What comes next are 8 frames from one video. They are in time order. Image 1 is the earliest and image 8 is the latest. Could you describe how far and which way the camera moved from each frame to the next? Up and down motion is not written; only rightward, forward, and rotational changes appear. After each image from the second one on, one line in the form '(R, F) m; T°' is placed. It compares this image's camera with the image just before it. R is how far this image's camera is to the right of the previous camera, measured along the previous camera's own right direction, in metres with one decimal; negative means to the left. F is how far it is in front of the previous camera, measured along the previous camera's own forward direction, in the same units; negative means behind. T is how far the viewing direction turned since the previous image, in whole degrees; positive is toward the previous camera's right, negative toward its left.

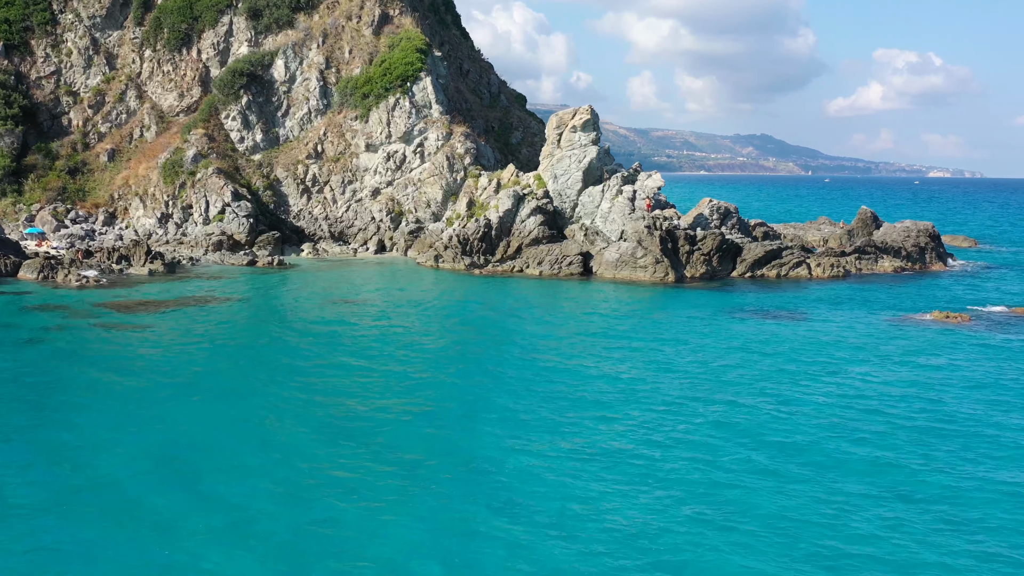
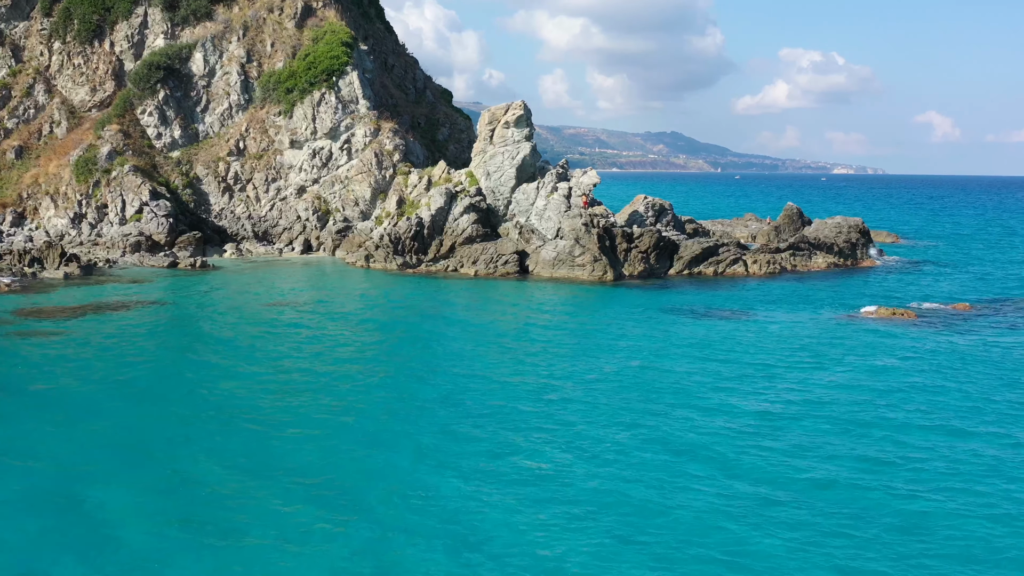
(-0.8, +1.1) m; +4°
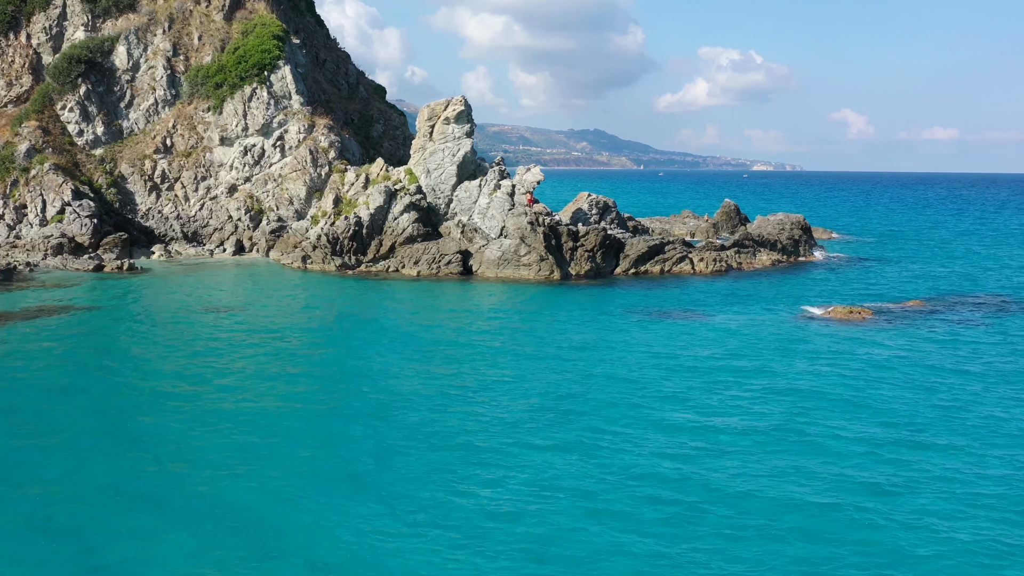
(-0.7, +1.2) m; +4°
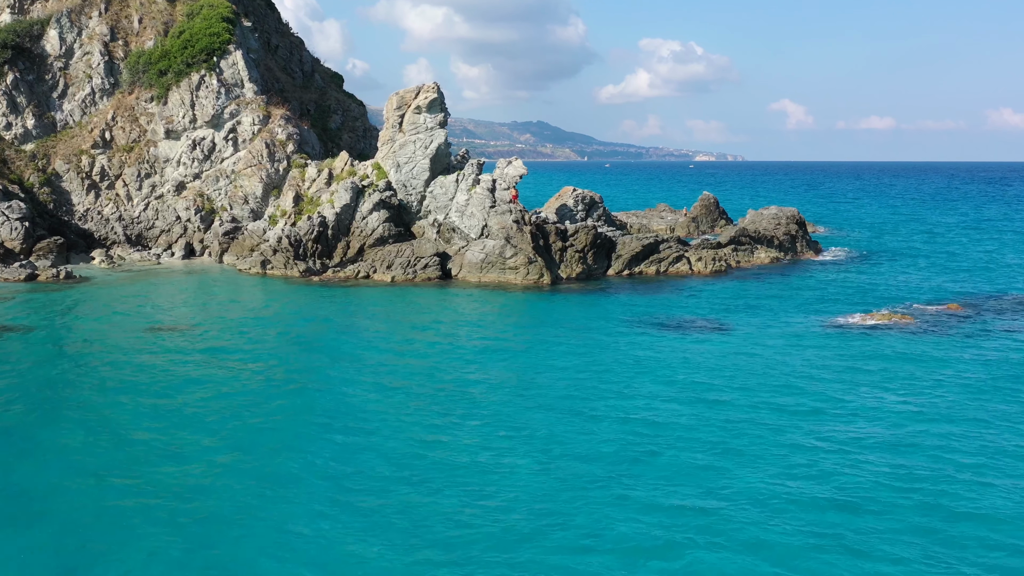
(-1.4, +4.0) m; +3°
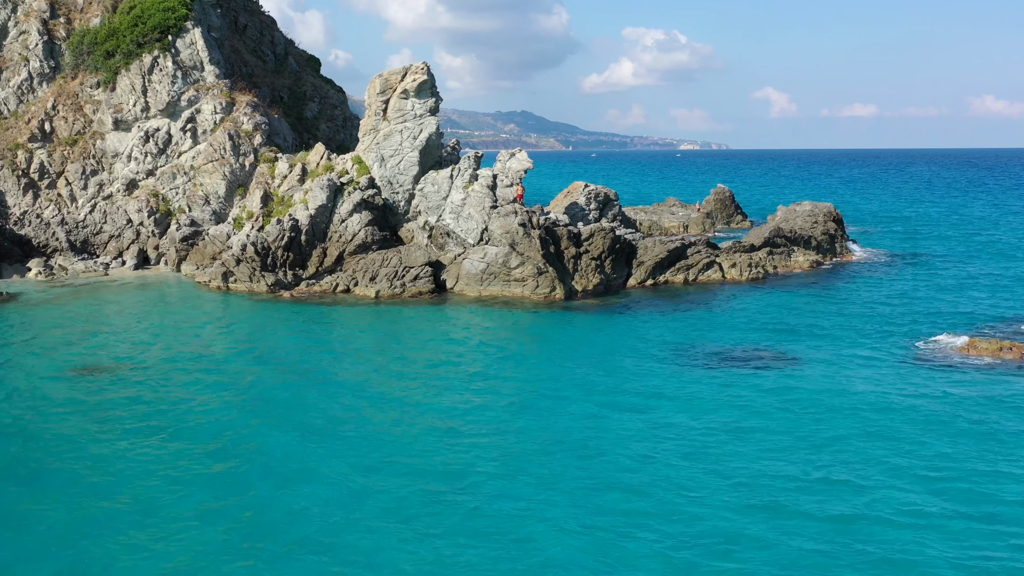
(-0.6, +5.8) m; +1°
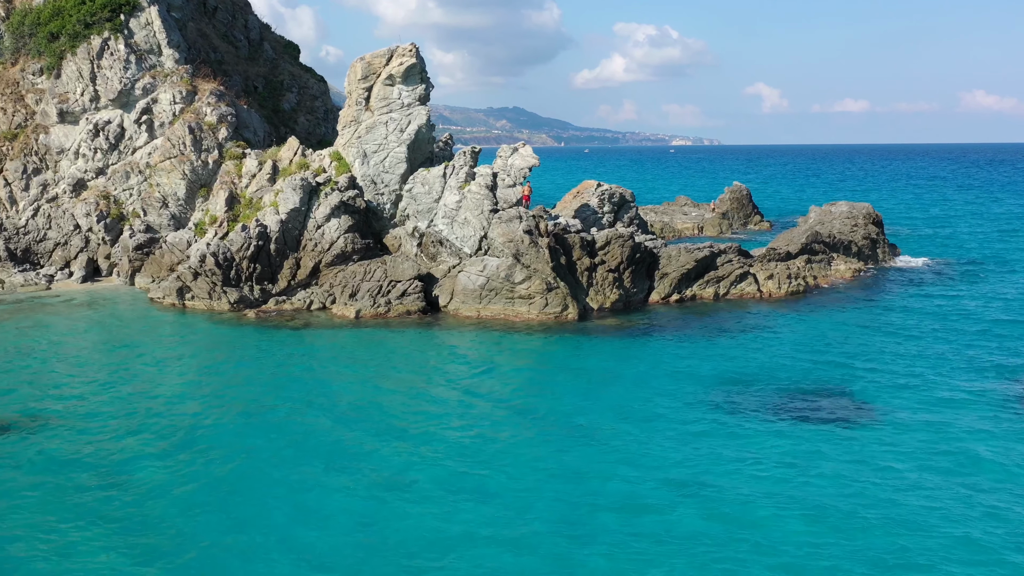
(-0.3, +4.8) m; 0°
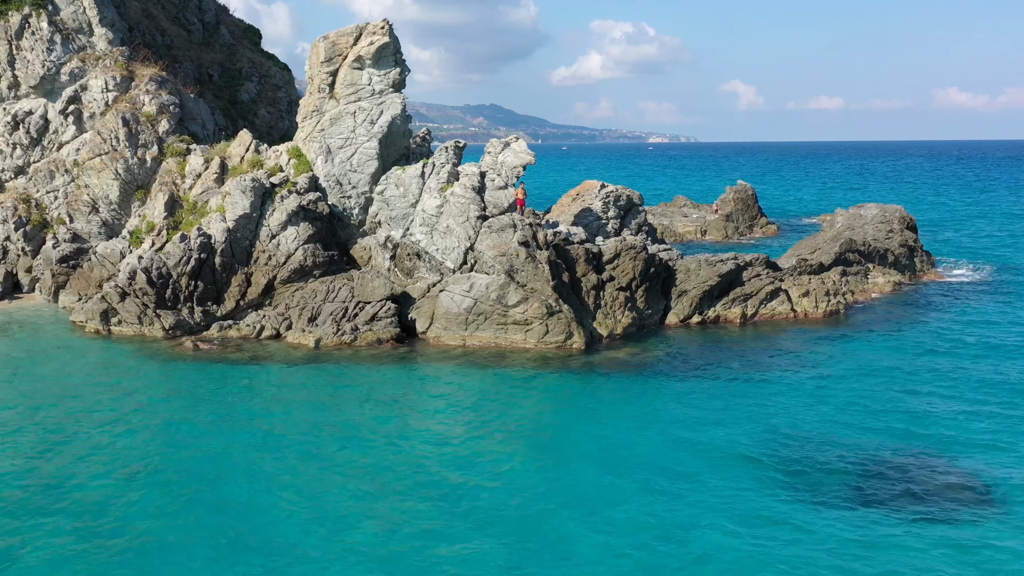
(-0.3, +4.7) m; +1°
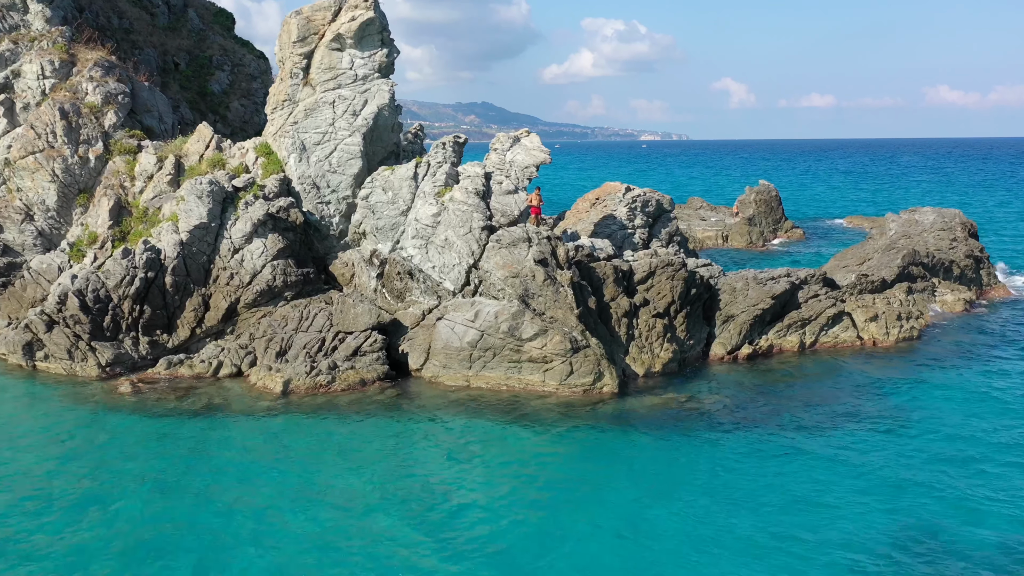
(-0.4, +4.4) m; 0°
